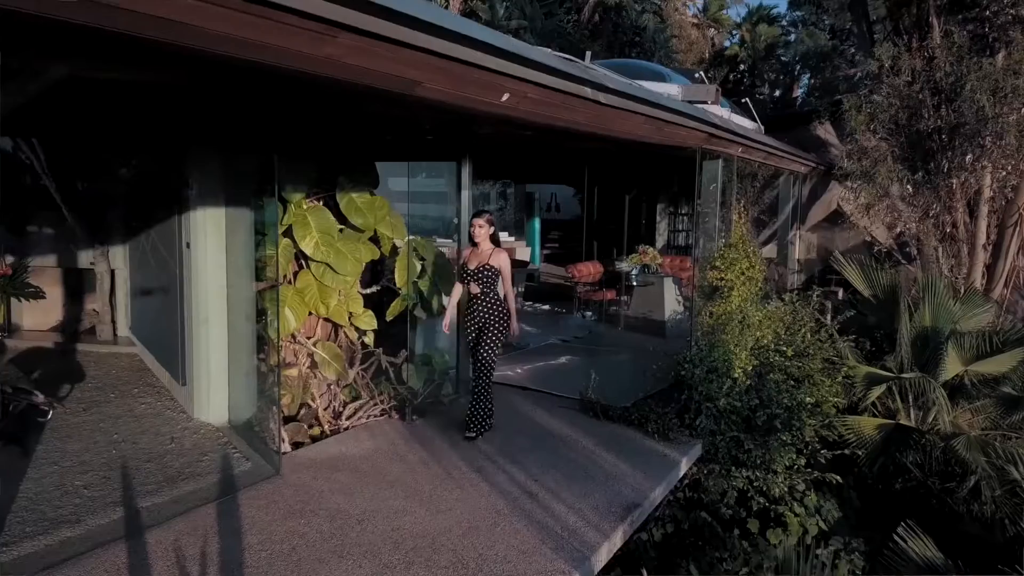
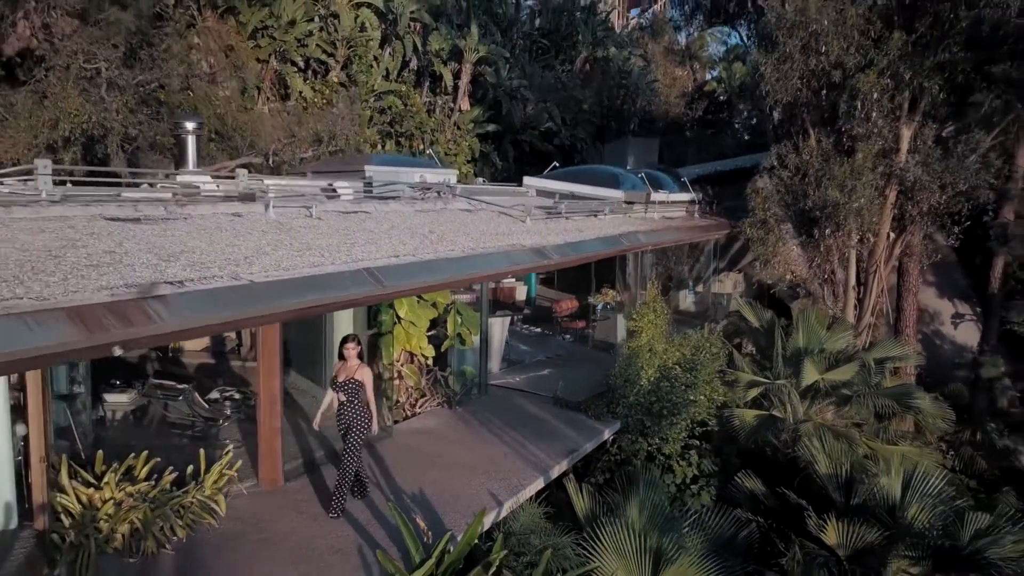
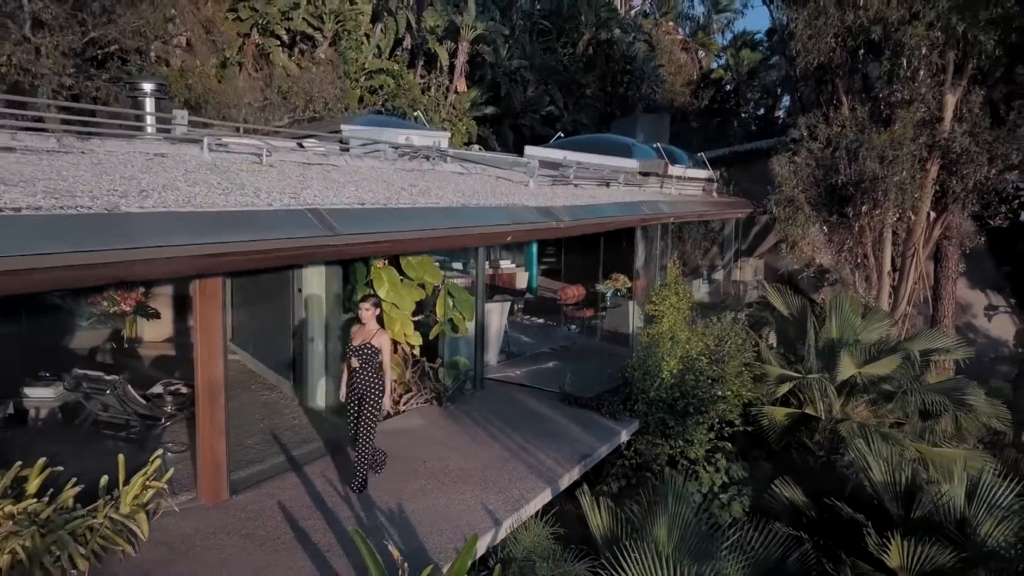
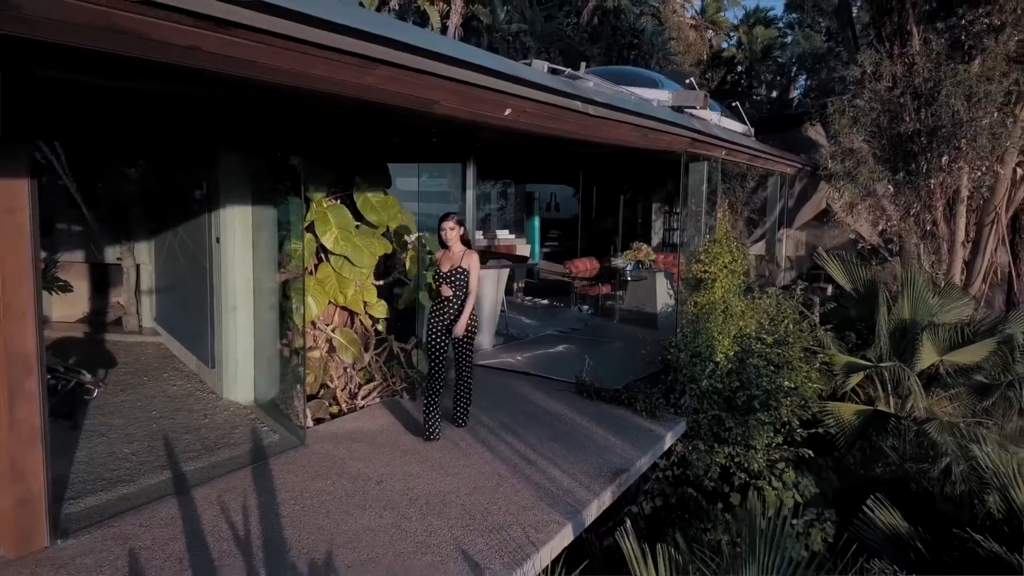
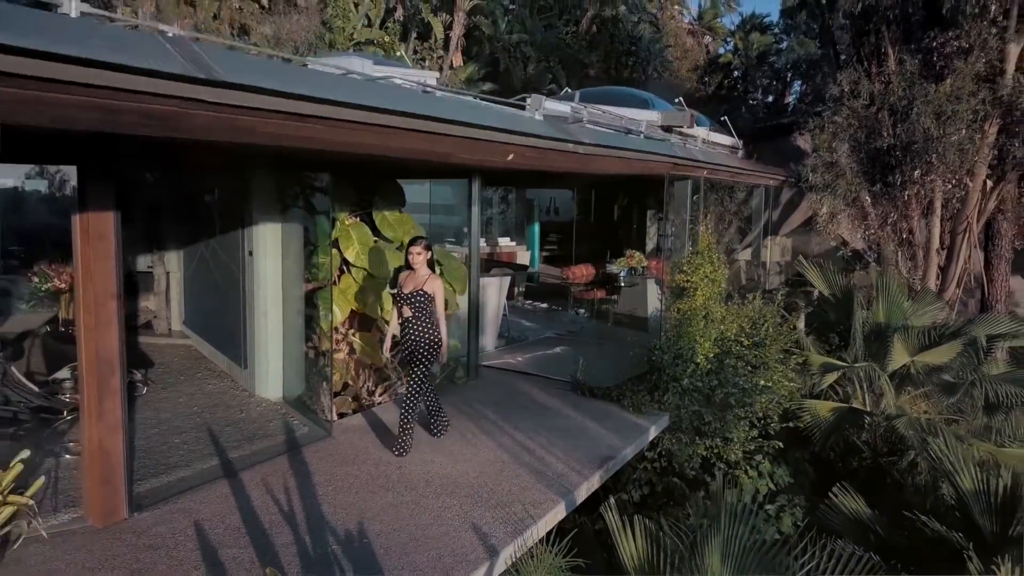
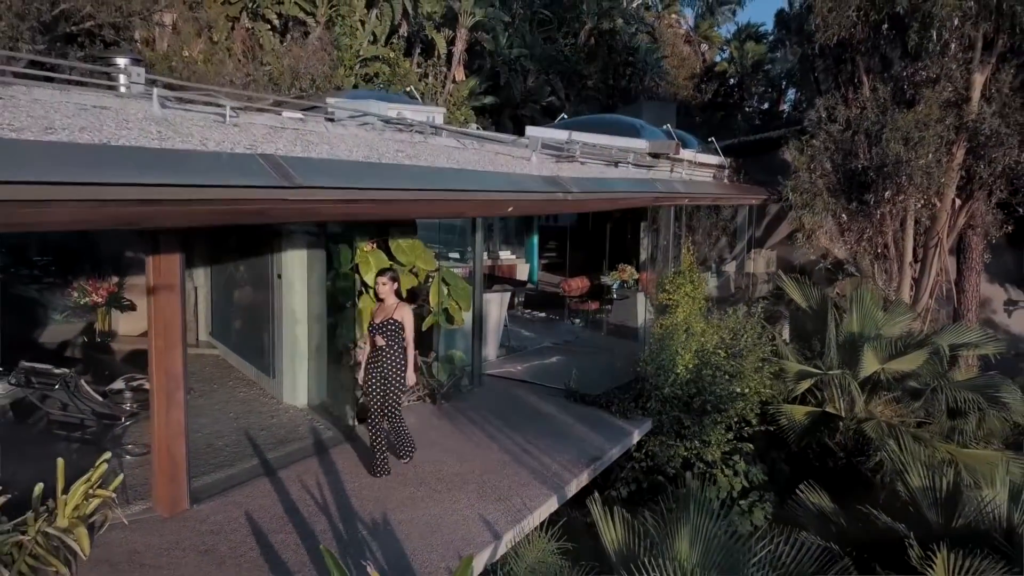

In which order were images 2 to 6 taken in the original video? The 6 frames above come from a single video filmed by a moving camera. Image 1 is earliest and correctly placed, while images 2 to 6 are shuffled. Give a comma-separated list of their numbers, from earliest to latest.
4, 5, 6, 3, 2
